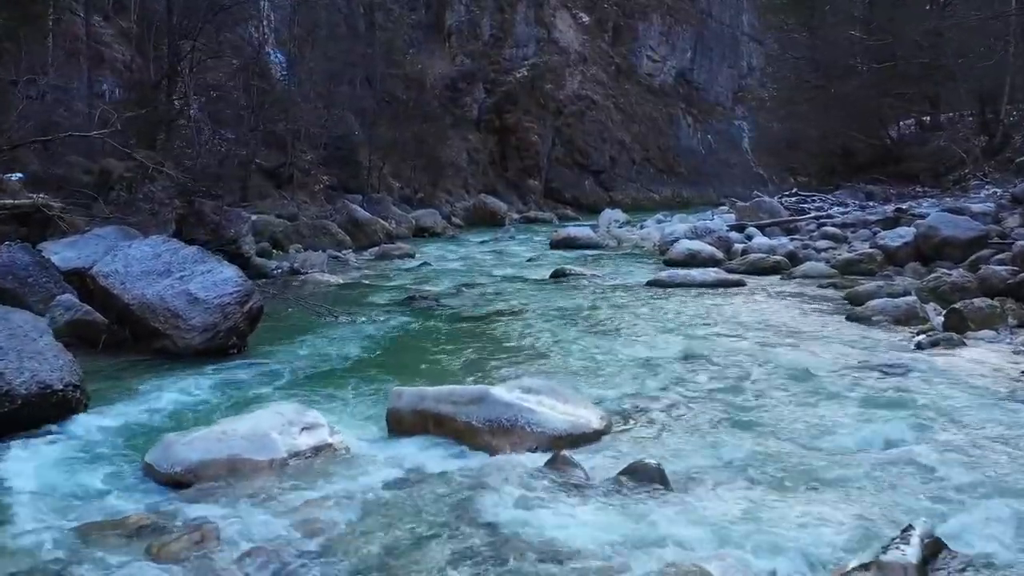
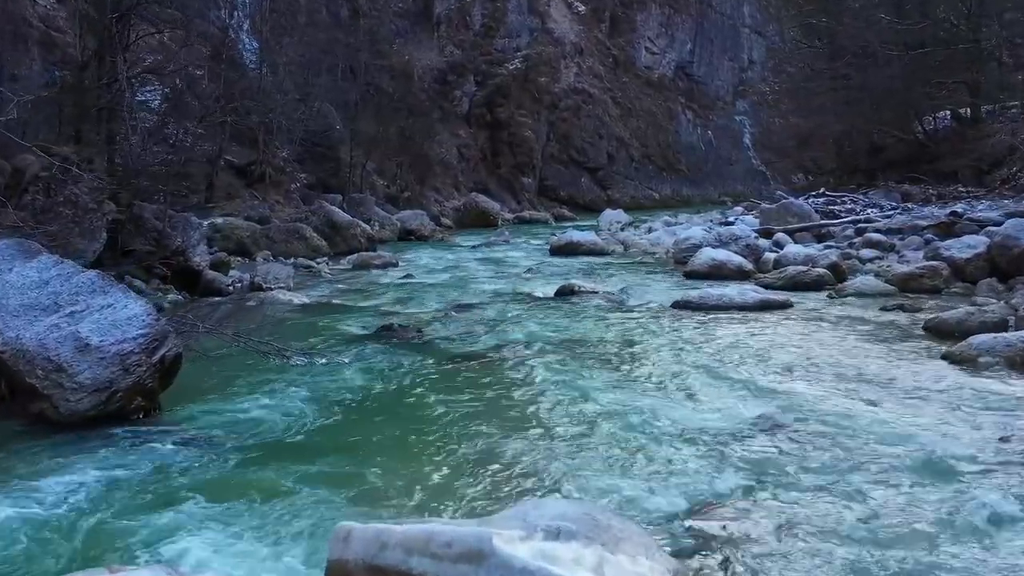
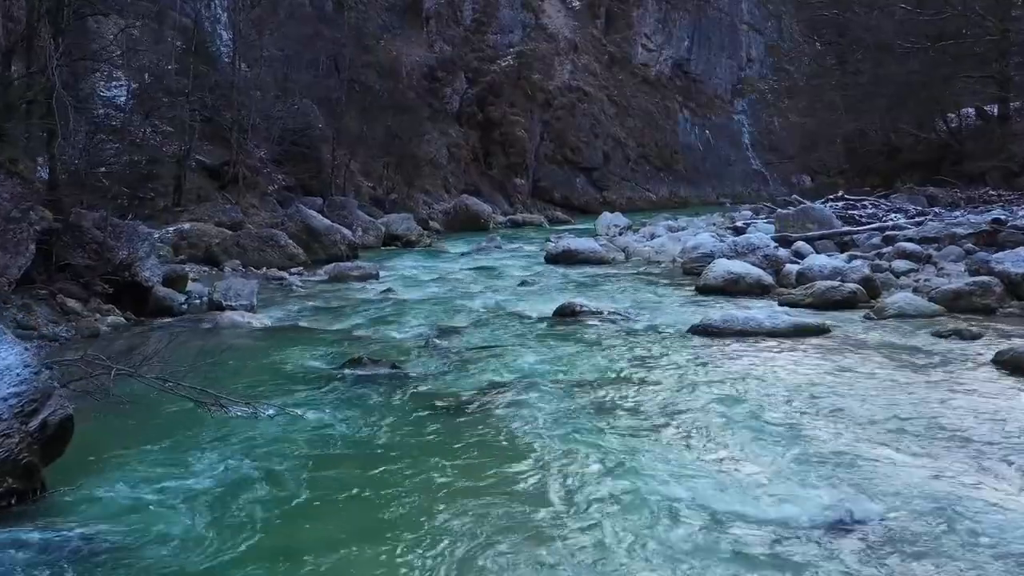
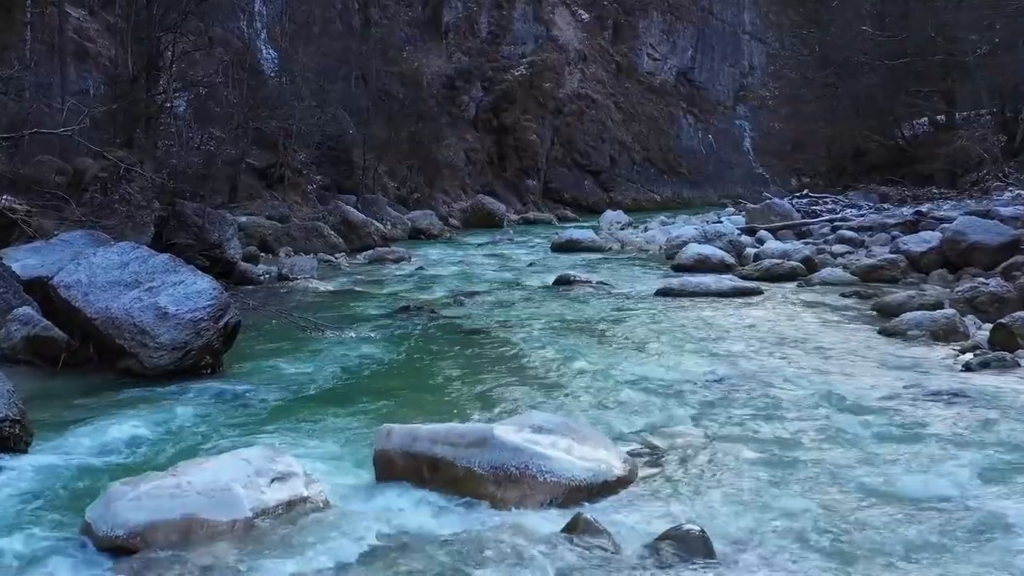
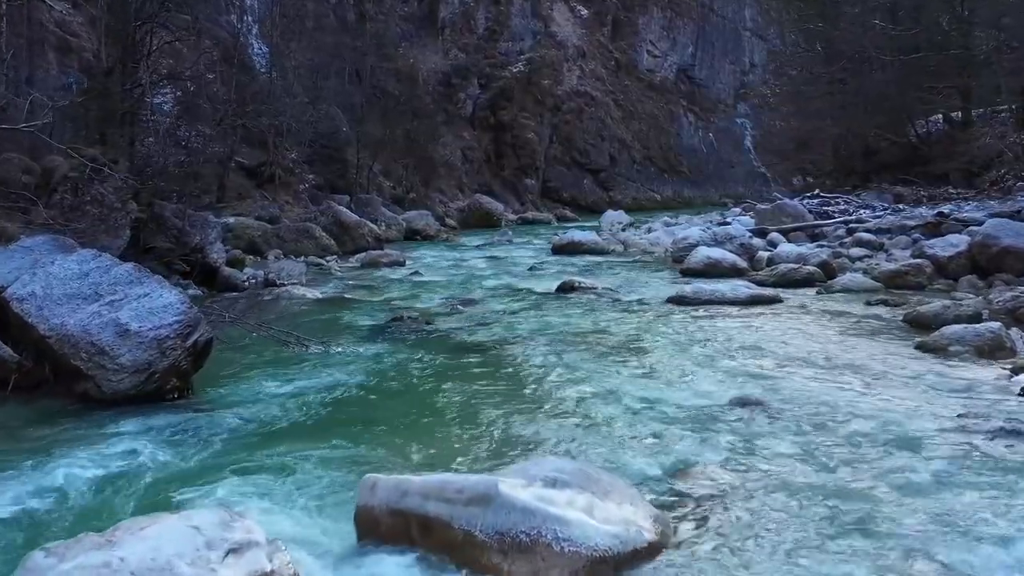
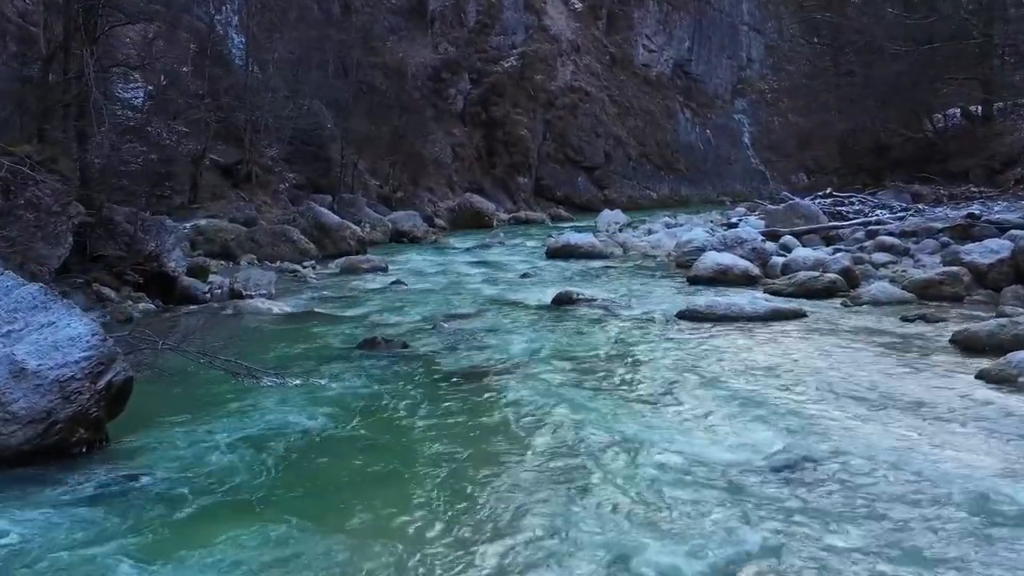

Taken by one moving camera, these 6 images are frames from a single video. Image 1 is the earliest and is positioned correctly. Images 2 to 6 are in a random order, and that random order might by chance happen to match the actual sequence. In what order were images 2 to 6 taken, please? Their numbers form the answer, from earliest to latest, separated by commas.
4, 5, 2, 6, 3
